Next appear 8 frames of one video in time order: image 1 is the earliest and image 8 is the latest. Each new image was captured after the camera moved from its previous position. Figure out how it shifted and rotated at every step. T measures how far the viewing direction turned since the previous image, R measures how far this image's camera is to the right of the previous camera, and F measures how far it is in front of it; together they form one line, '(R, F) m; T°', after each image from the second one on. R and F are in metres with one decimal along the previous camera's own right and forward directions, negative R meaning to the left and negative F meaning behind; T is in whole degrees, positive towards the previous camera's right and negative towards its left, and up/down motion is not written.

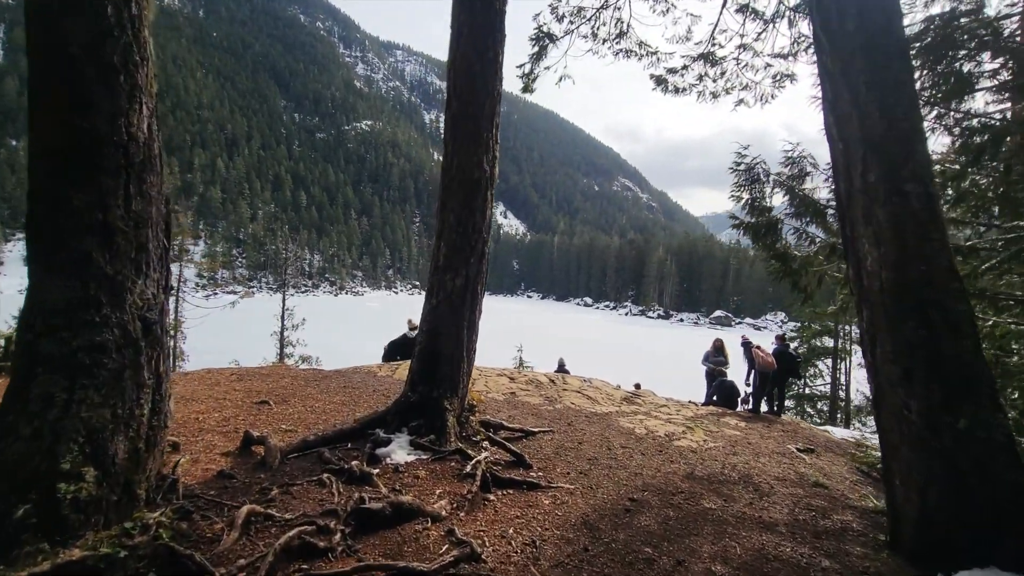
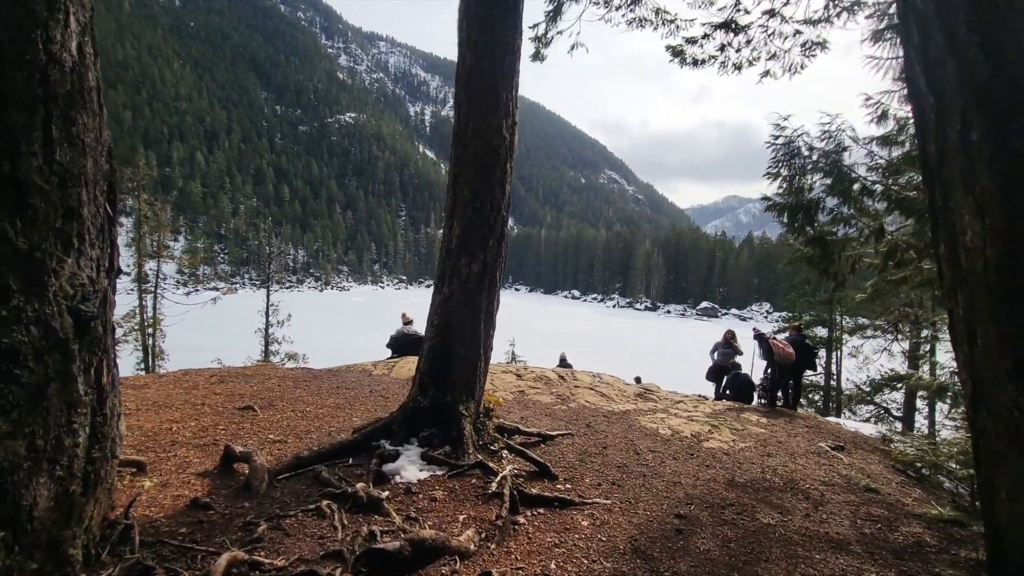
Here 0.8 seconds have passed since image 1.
(-0.3, +0.7) m; +2°
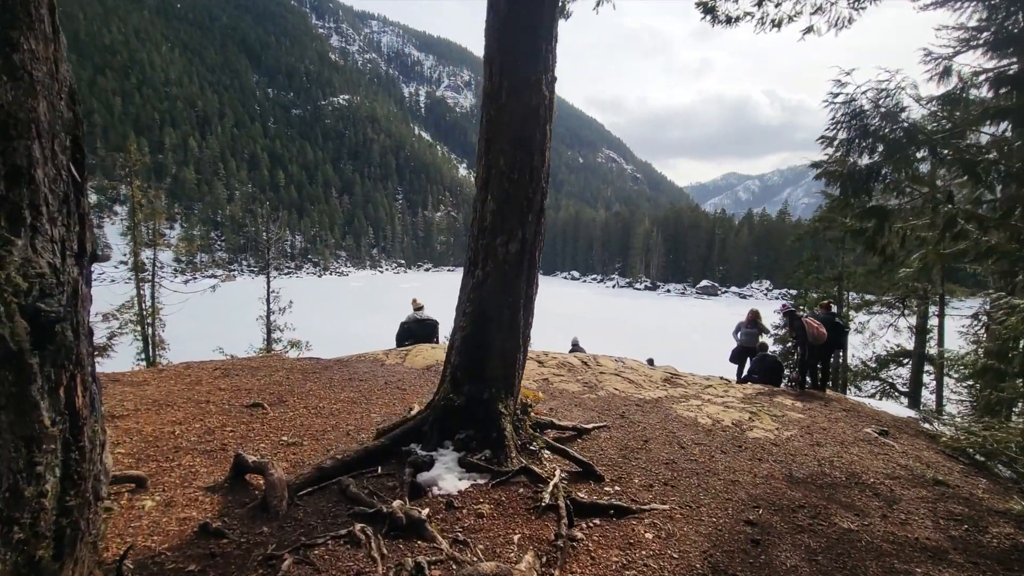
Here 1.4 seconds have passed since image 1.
(-0.3, +0.5) m; 0°
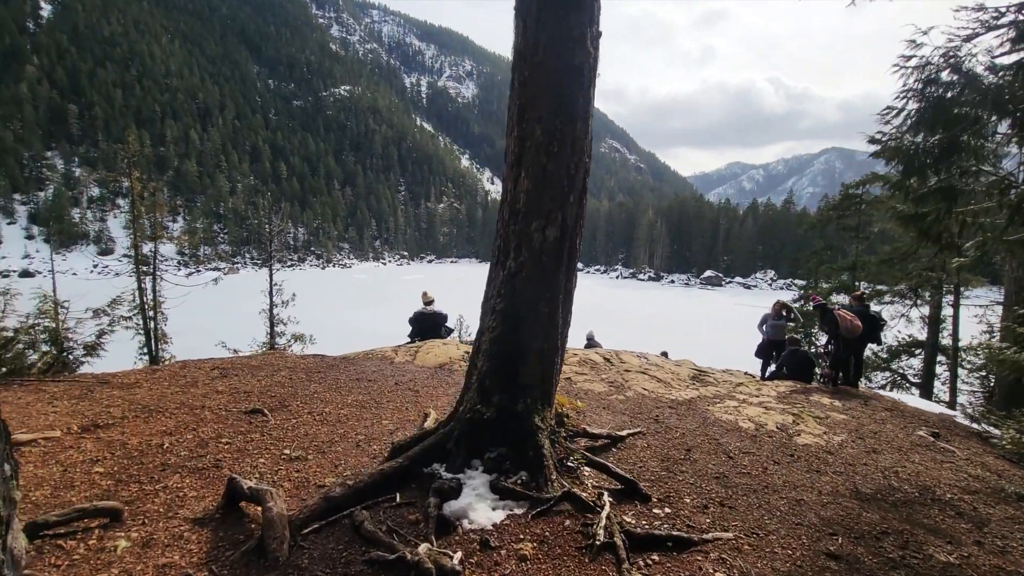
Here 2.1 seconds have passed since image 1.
(-0.2, +0.6) m; 0°
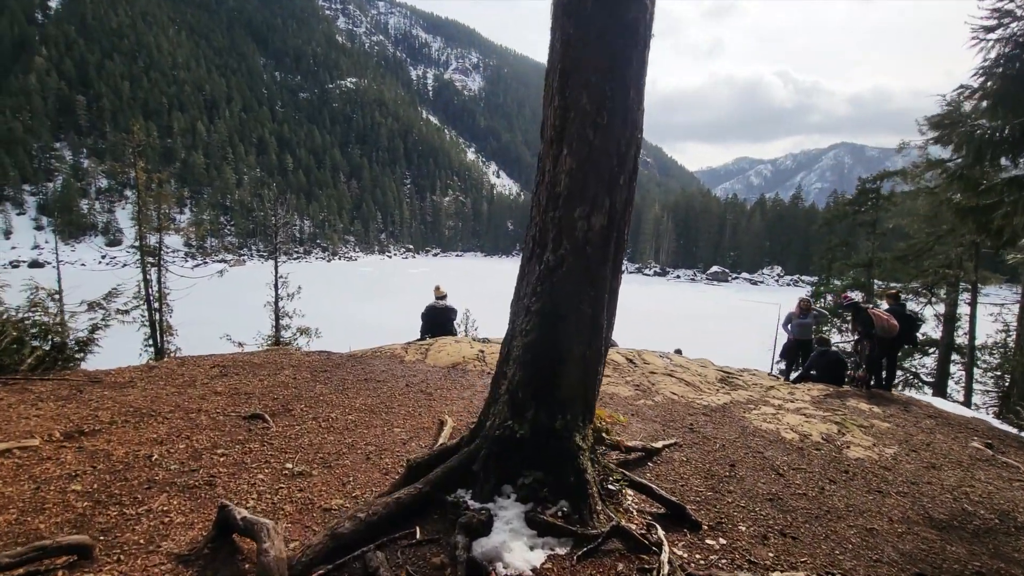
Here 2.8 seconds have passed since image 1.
(-0.2, +0.5) m; -1°
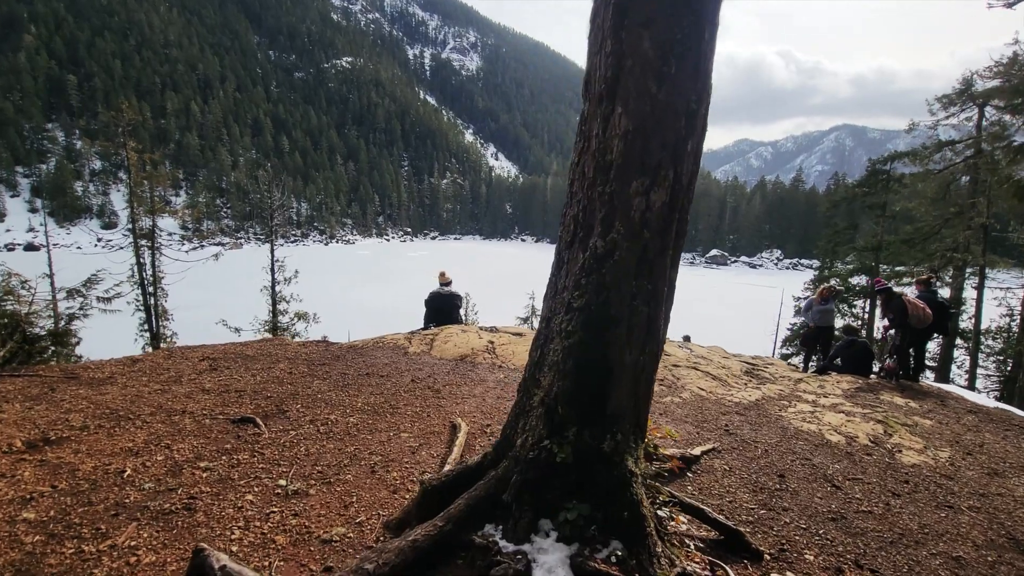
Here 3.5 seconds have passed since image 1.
(-0.2, +0.5) m; 0°
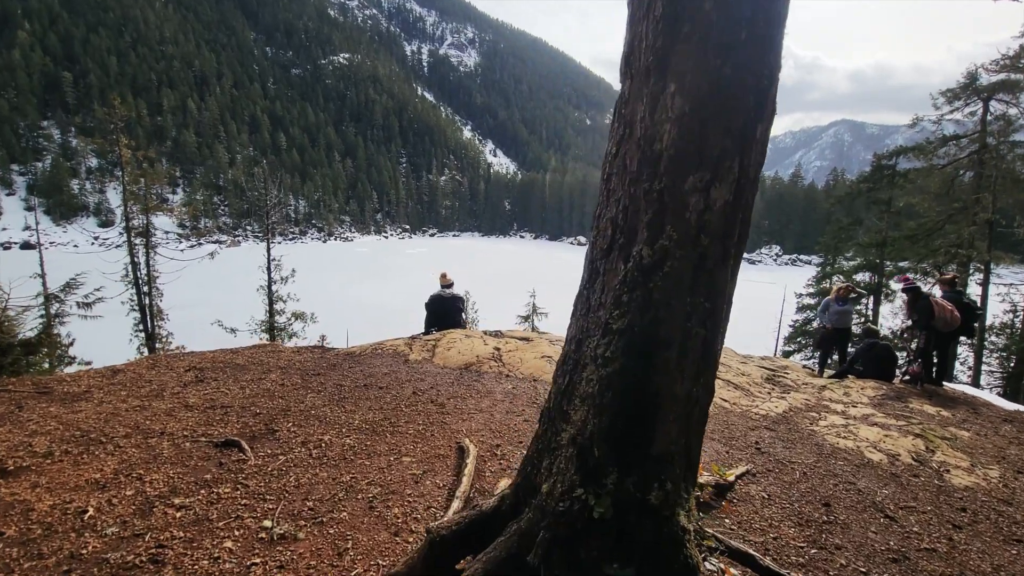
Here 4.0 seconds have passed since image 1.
(-0.1, +0.4) m; 0°
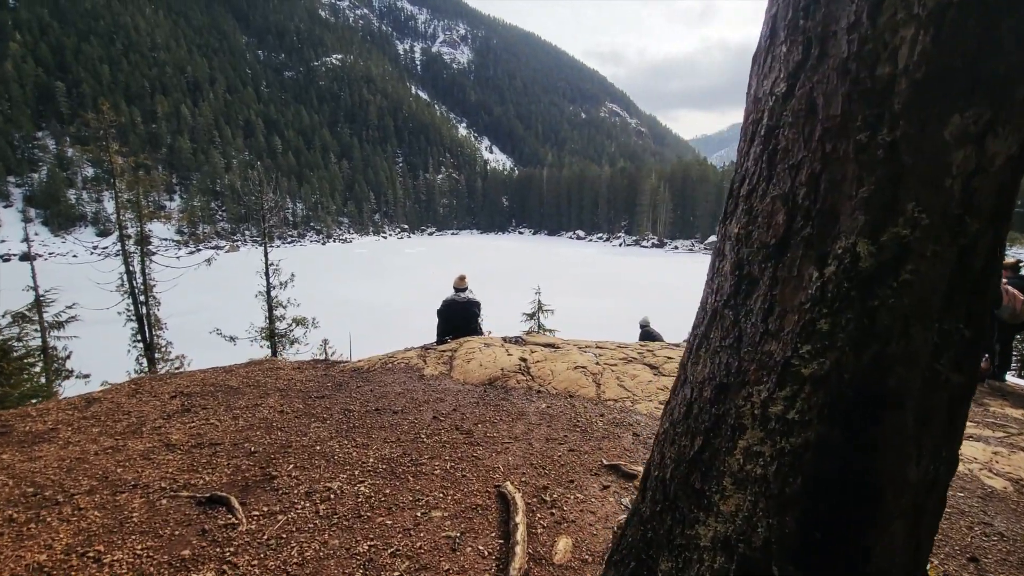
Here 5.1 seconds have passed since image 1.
(-0.3, +0.8) m; 0°
